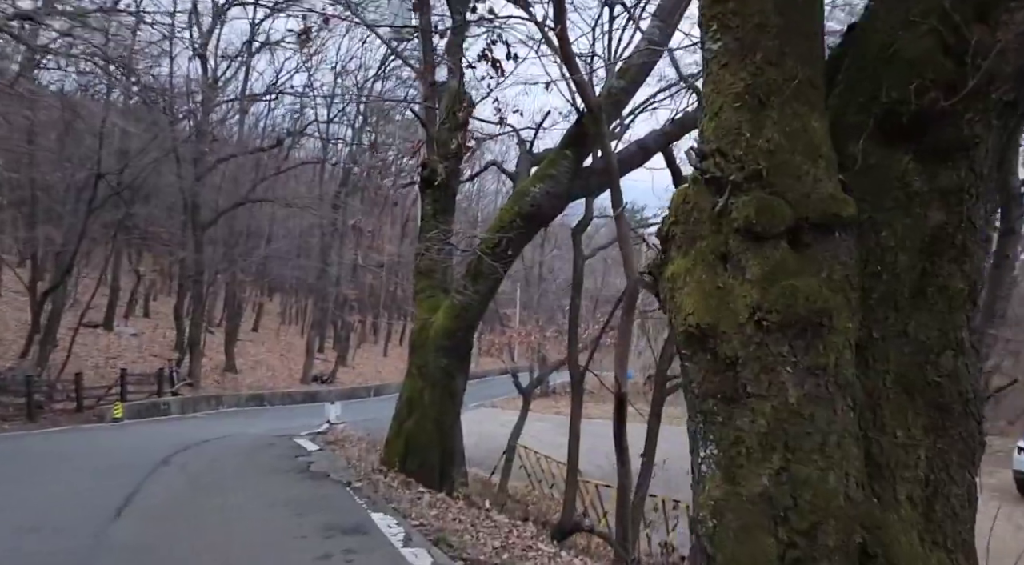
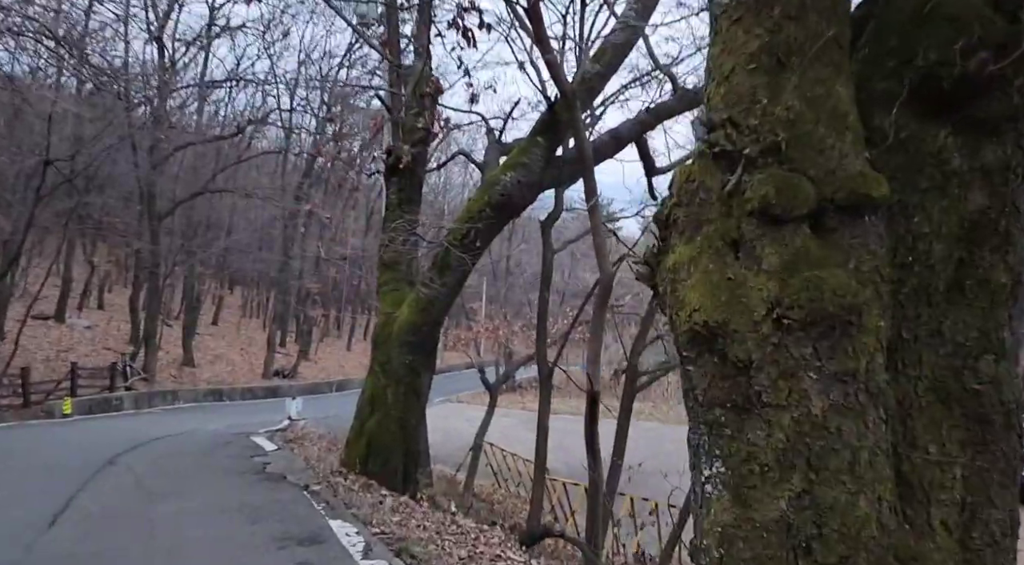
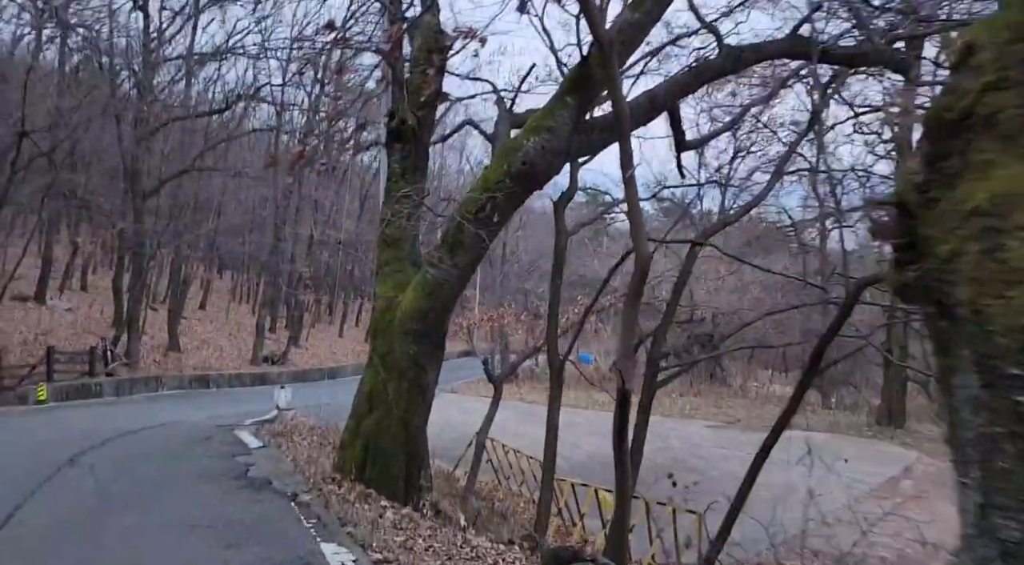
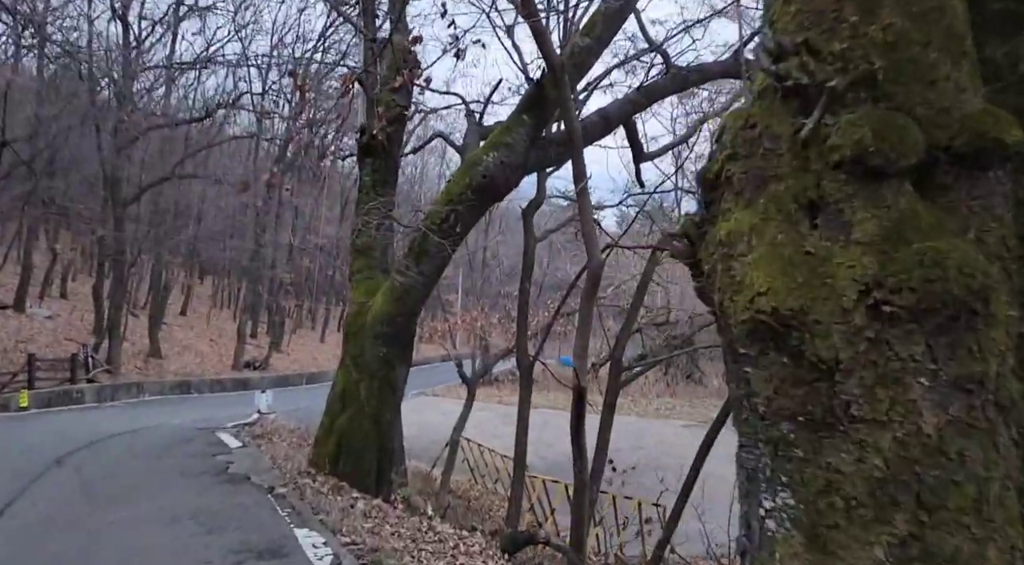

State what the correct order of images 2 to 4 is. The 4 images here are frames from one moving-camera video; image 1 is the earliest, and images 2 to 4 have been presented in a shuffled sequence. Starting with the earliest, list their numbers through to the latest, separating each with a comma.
2, 4, 3
